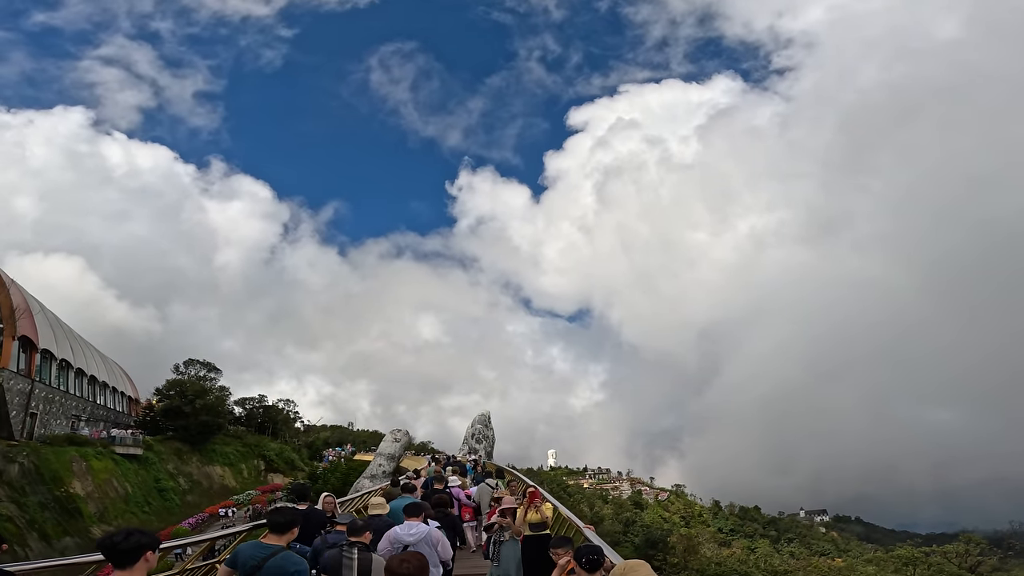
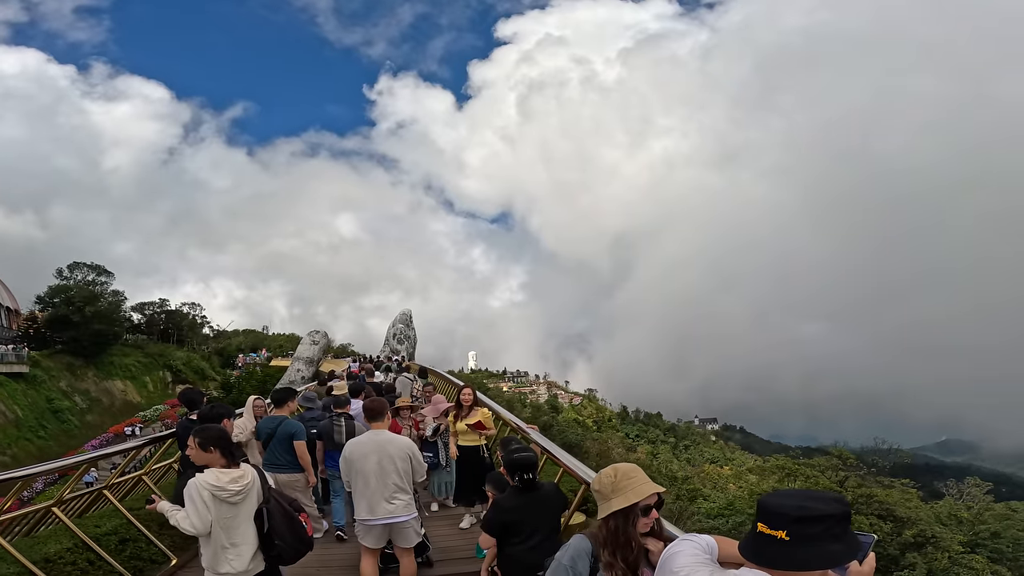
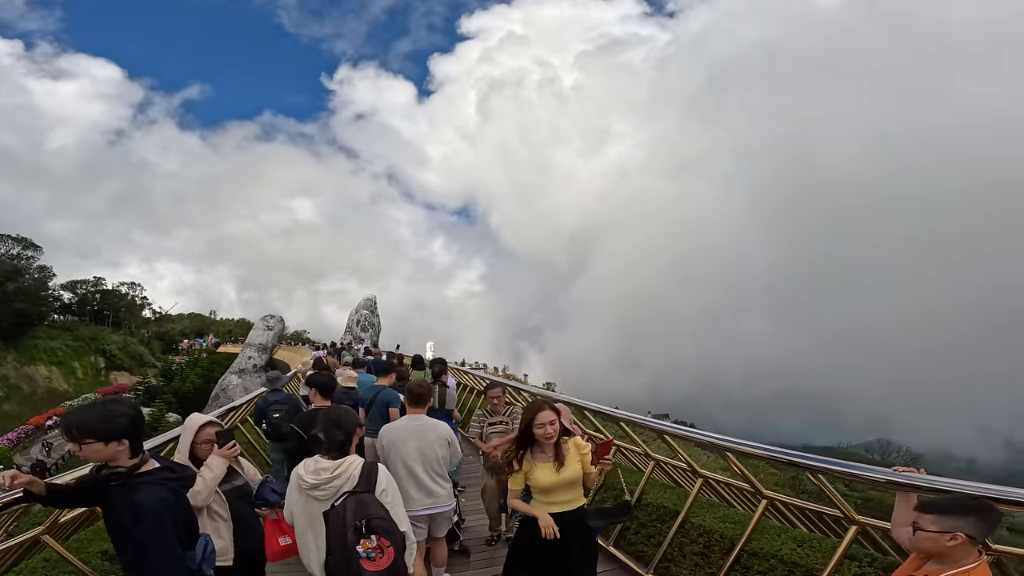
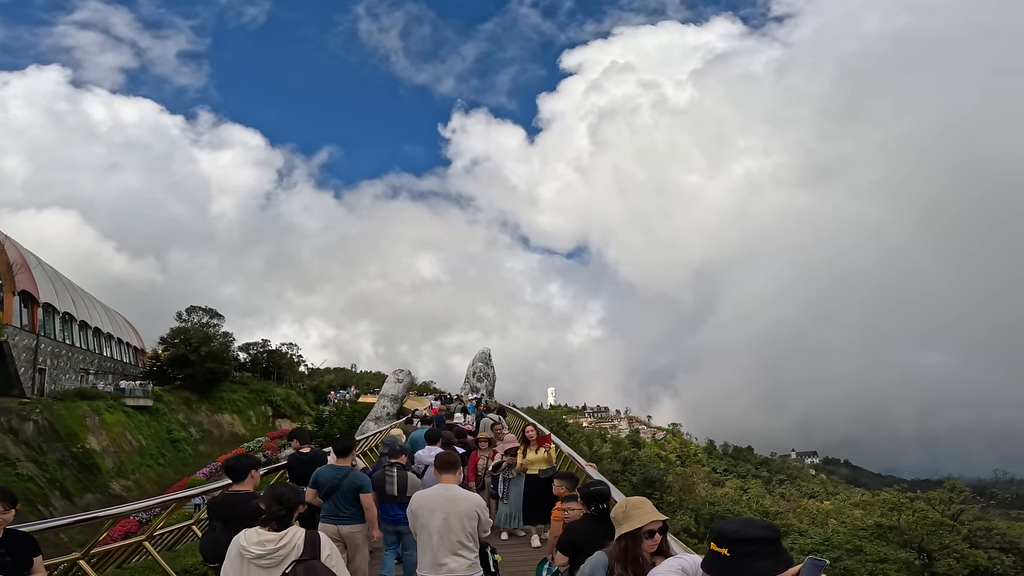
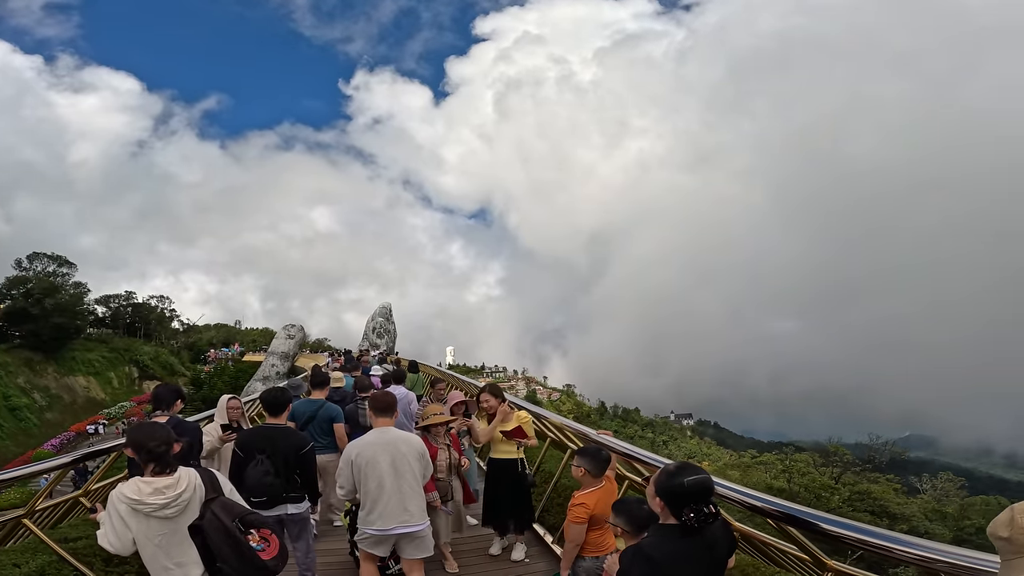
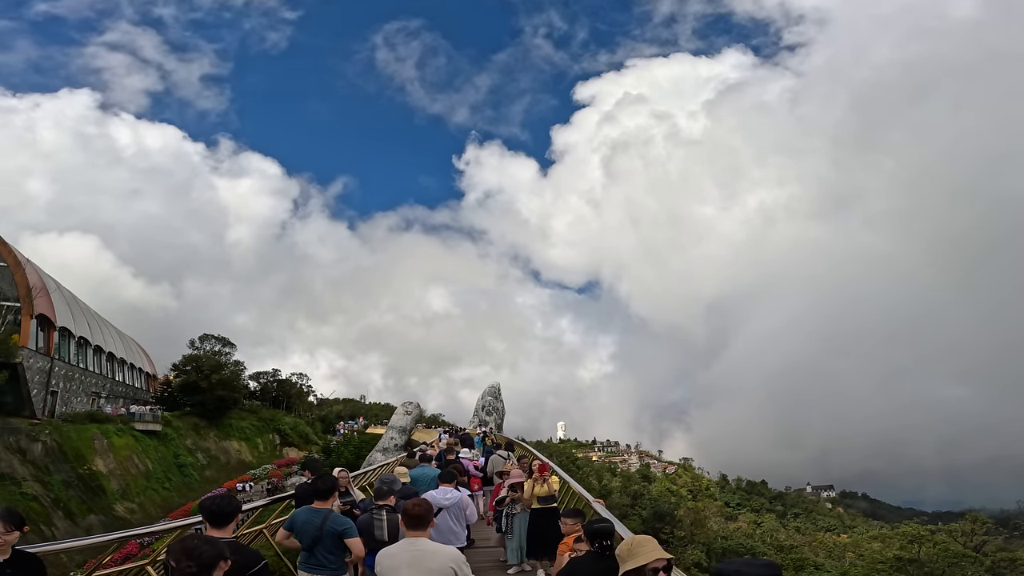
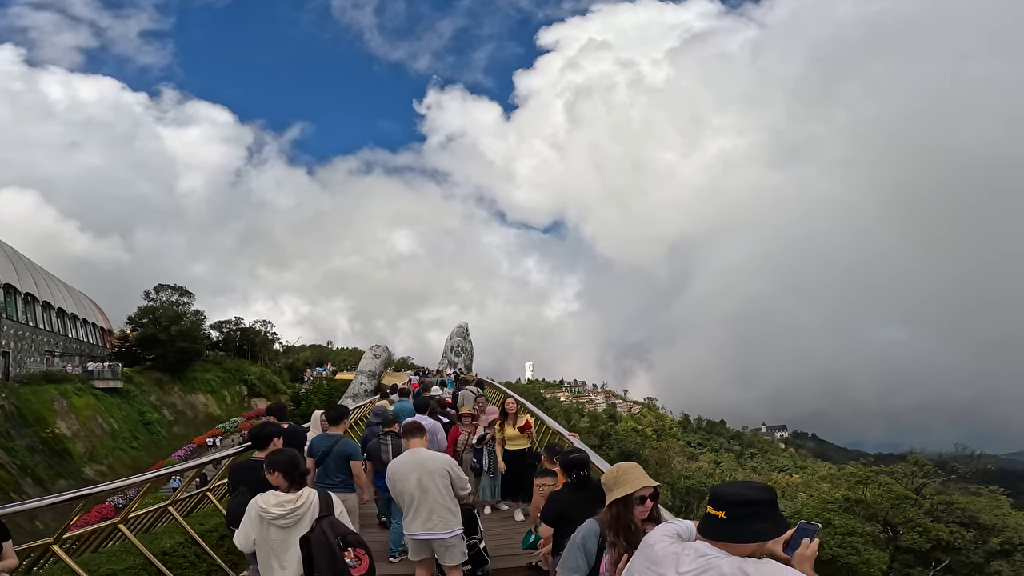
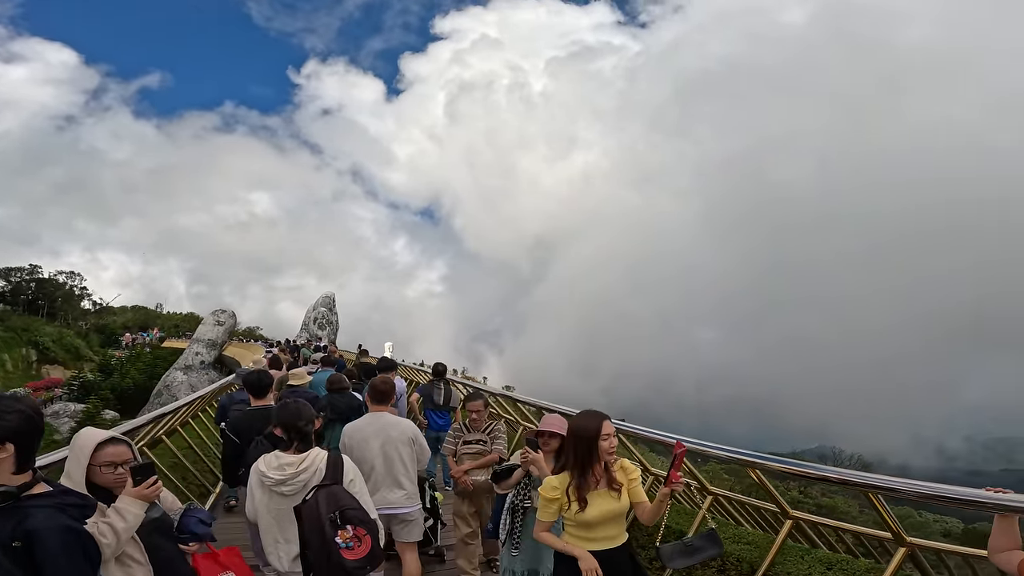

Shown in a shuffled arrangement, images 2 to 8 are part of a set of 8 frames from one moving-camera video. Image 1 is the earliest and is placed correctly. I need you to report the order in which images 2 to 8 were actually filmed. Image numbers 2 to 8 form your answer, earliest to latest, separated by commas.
6, 4, 7, 2, 5, 3, 8
